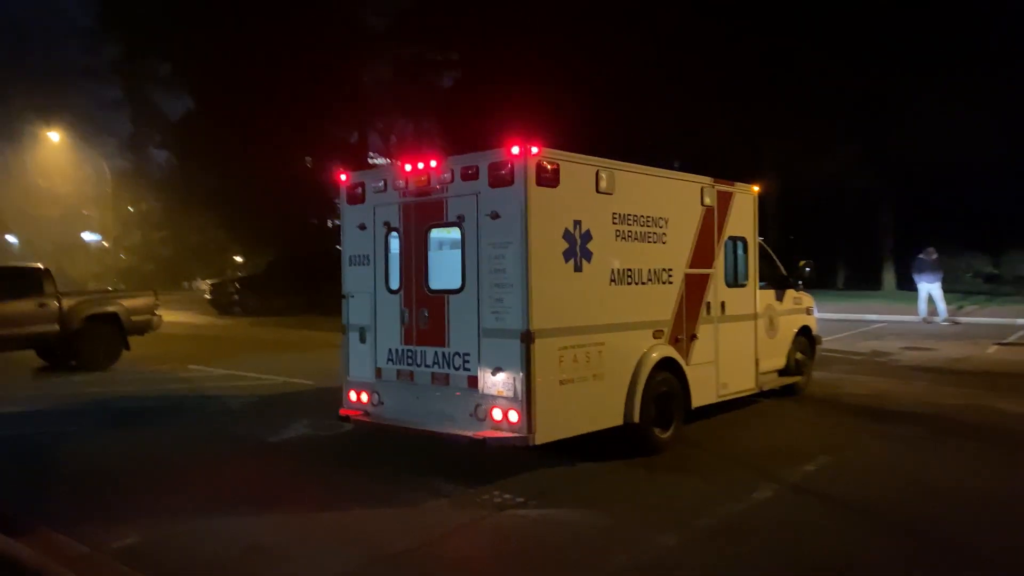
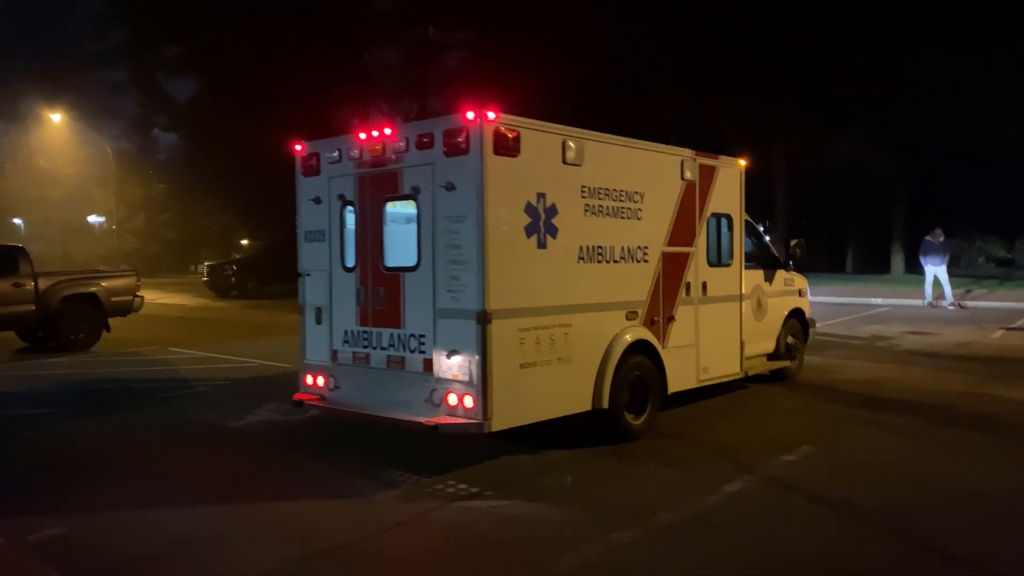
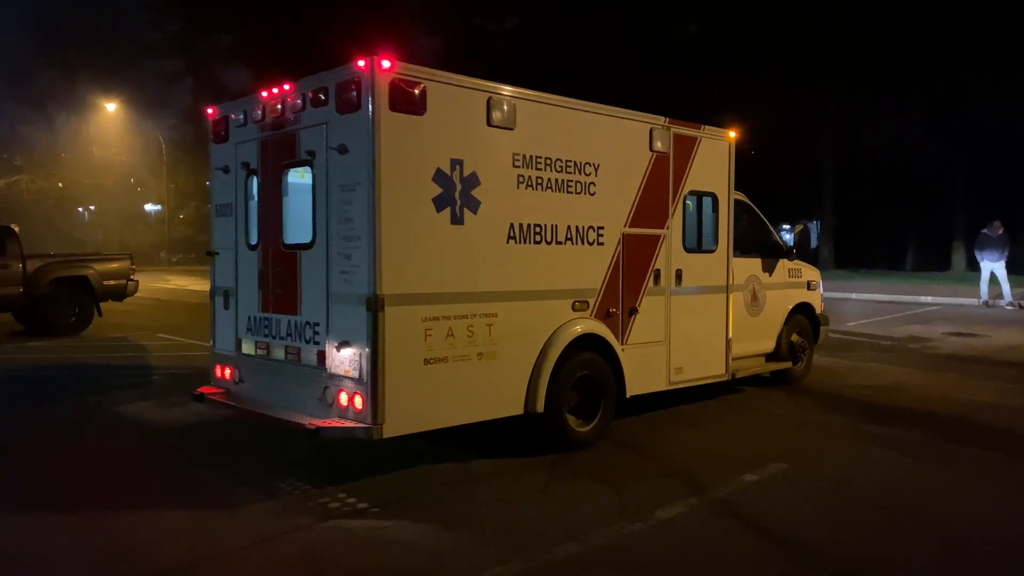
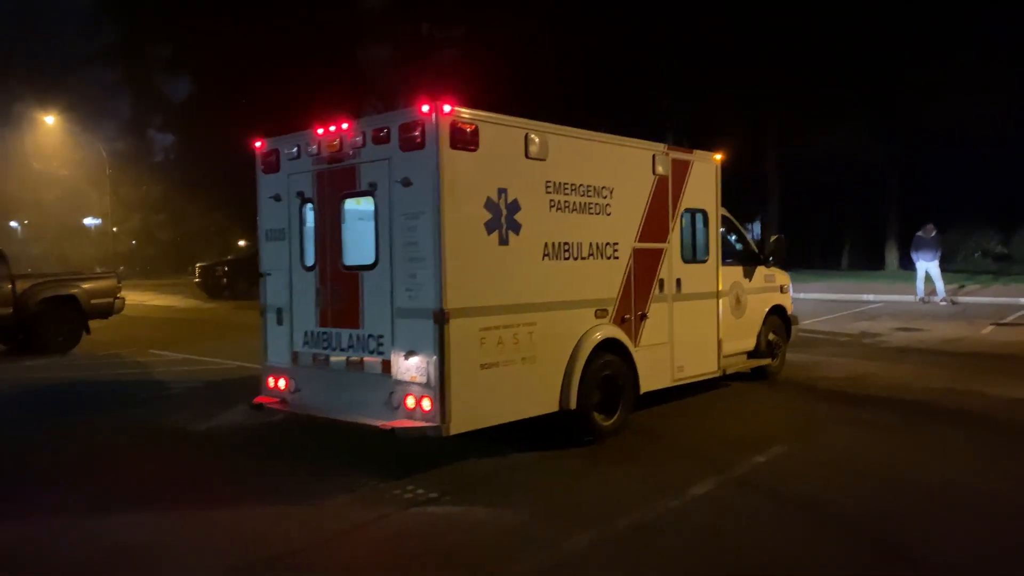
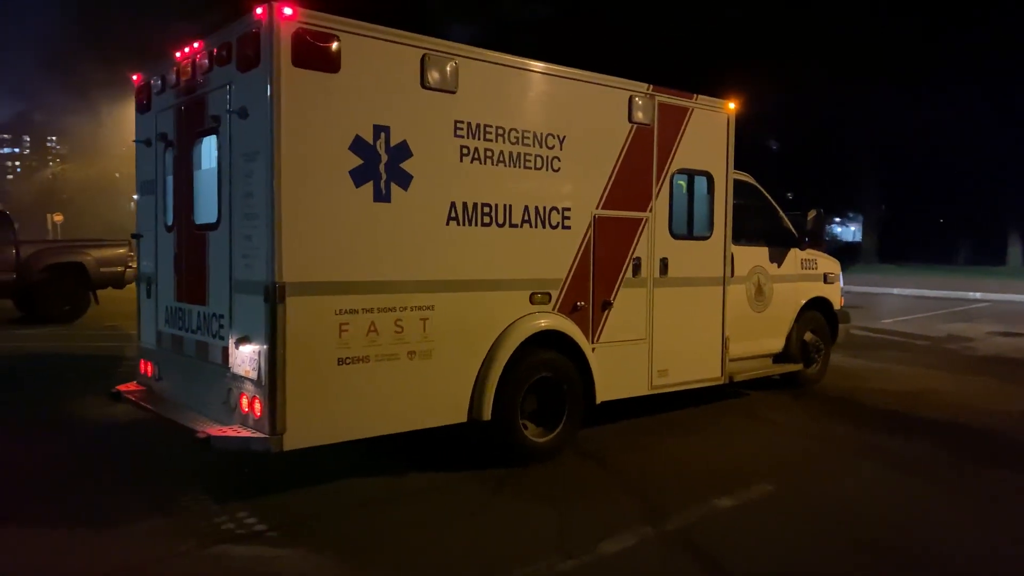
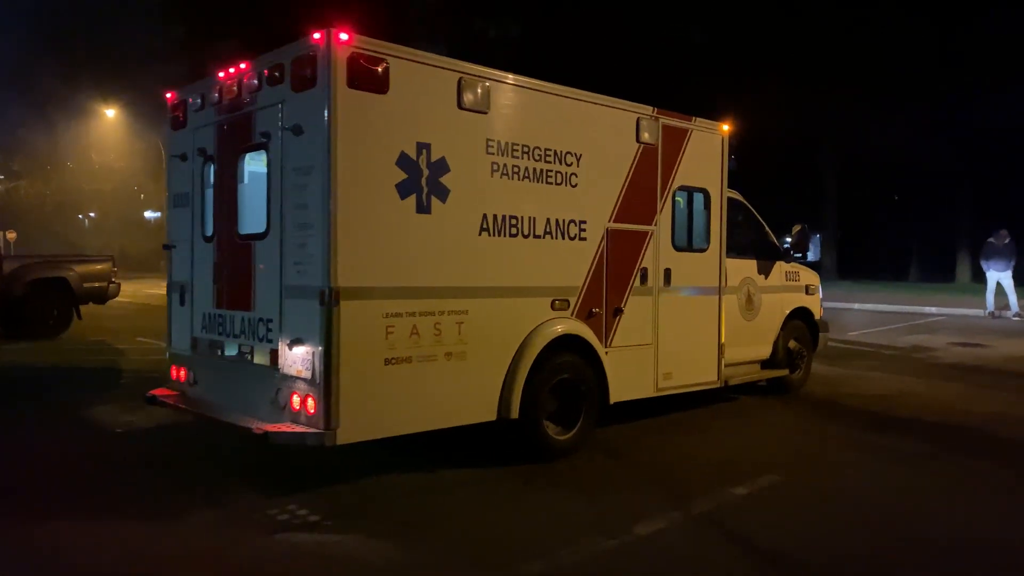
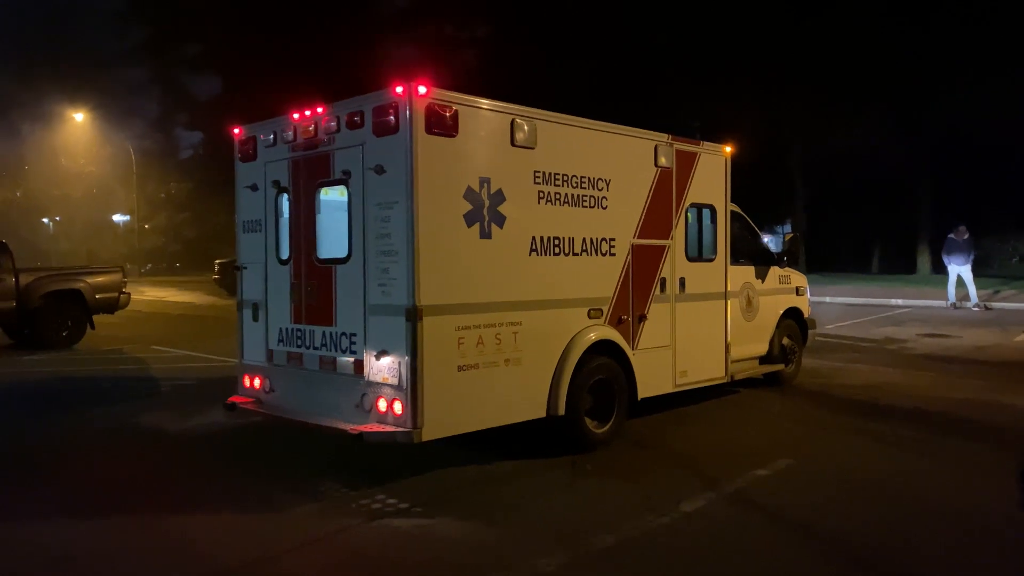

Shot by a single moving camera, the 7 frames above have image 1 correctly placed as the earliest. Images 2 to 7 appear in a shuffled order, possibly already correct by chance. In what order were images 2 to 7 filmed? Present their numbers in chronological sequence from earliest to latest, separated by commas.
2, 4, 7, 3, 6, 5
